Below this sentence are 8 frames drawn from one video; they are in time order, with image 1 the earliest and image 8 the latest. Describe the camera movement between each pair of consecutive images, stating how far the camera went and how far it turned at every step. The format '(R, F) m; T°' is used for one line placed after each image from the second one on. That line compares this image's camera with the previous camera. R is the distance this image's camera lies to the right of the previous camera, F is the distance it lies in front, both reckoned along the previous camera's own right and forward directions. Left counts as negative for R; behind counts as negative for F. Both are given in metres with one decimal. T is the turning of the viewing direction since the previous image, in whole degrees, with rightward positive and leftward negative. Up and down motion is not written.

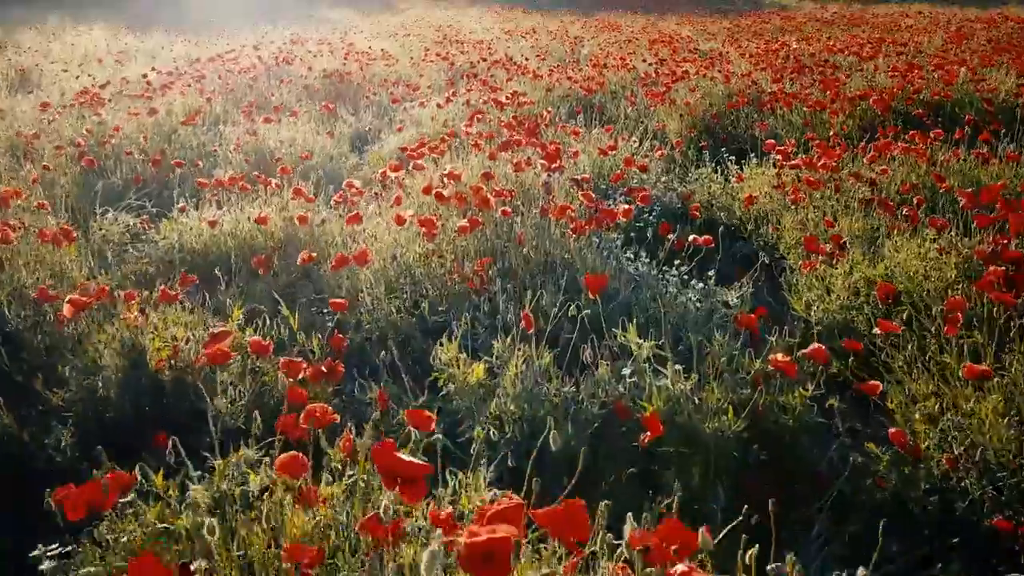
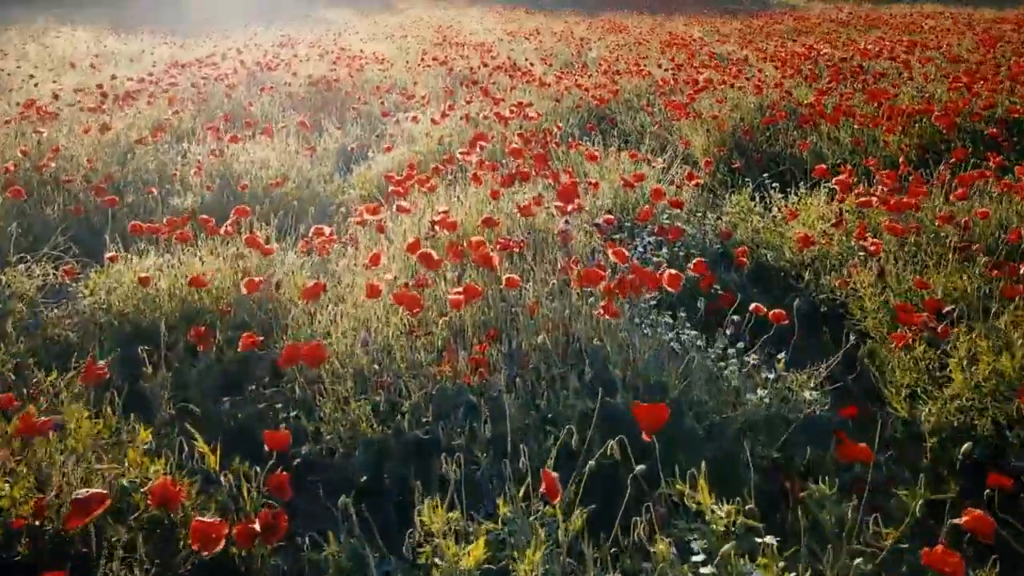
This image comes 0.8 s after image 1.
(0.0, +0.8) m; 0°
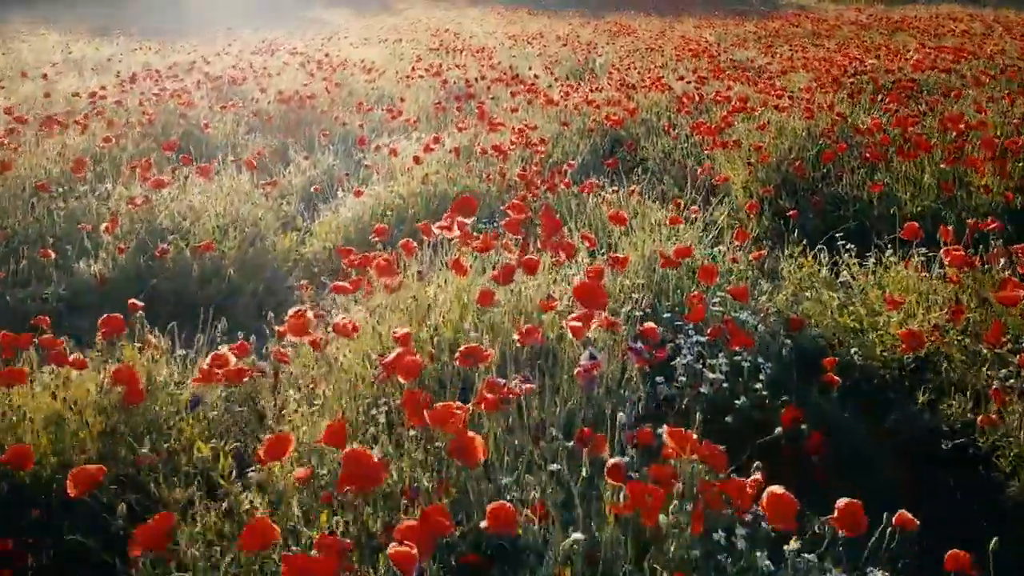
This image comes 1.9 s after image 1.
(0.0, +1.0) m; 0°
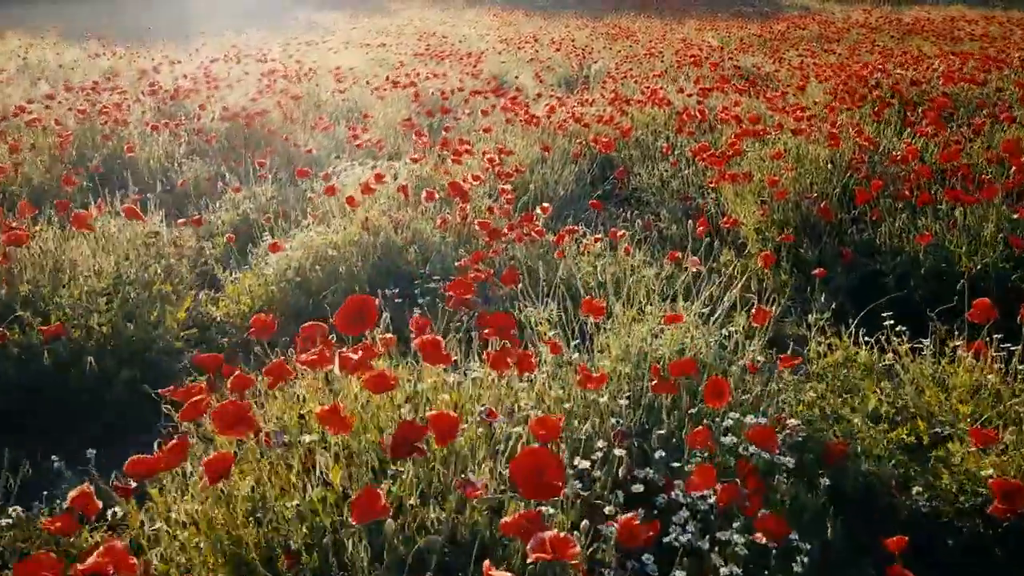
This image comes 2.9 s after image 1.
(+0.2, +0.8) m; 0°
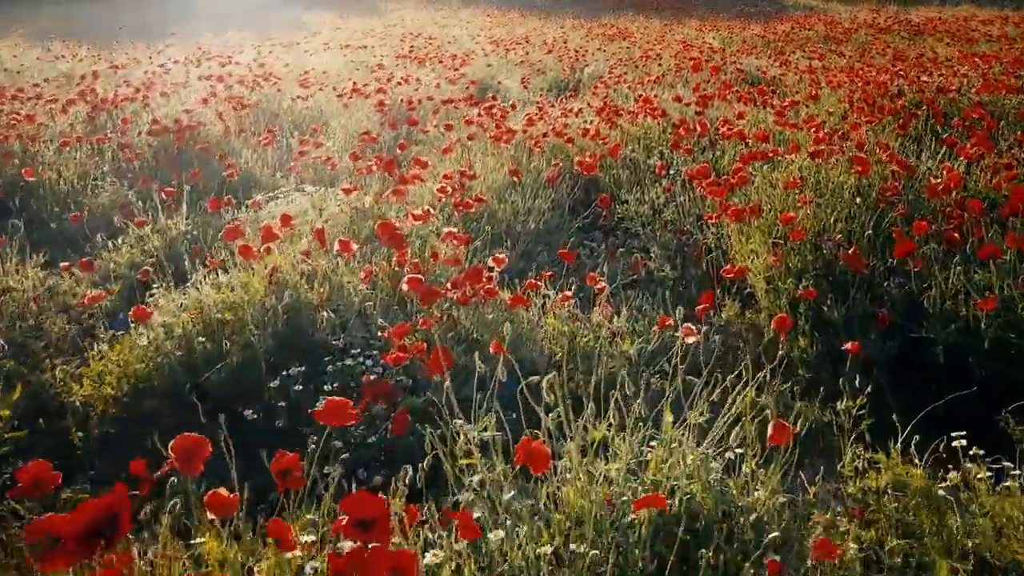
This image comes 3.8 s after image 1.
(+0.2, +0.8) m; 0°
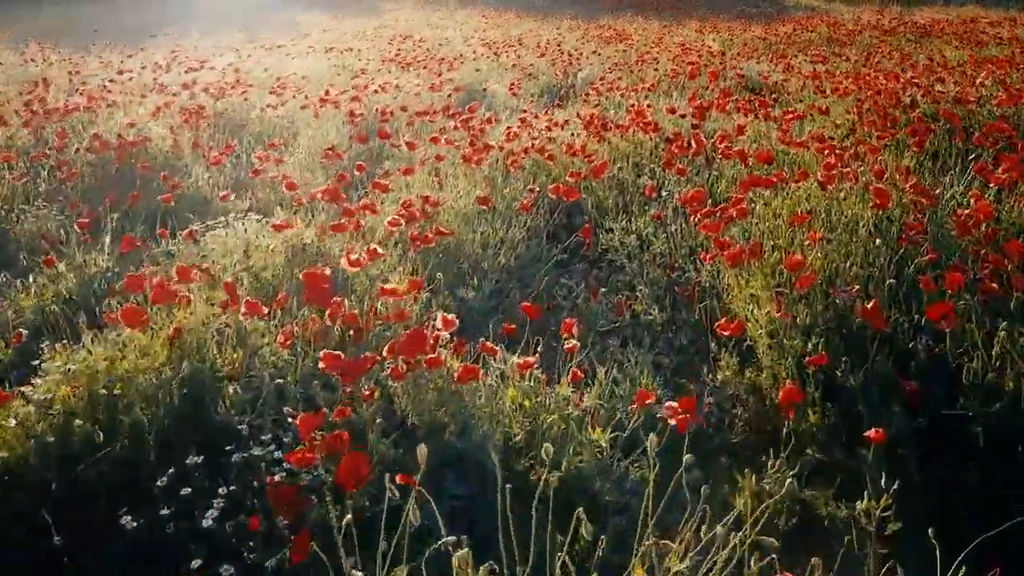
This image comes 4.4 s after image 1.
(+0.2, +0.5) m; 0°
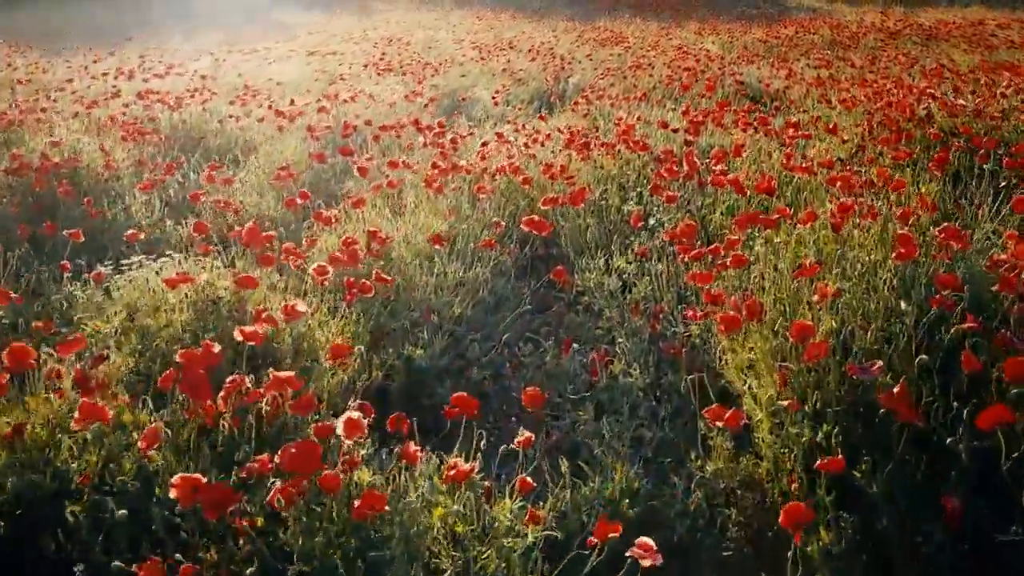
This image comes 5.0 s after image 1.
(+0.2, +0.5) m; 0°
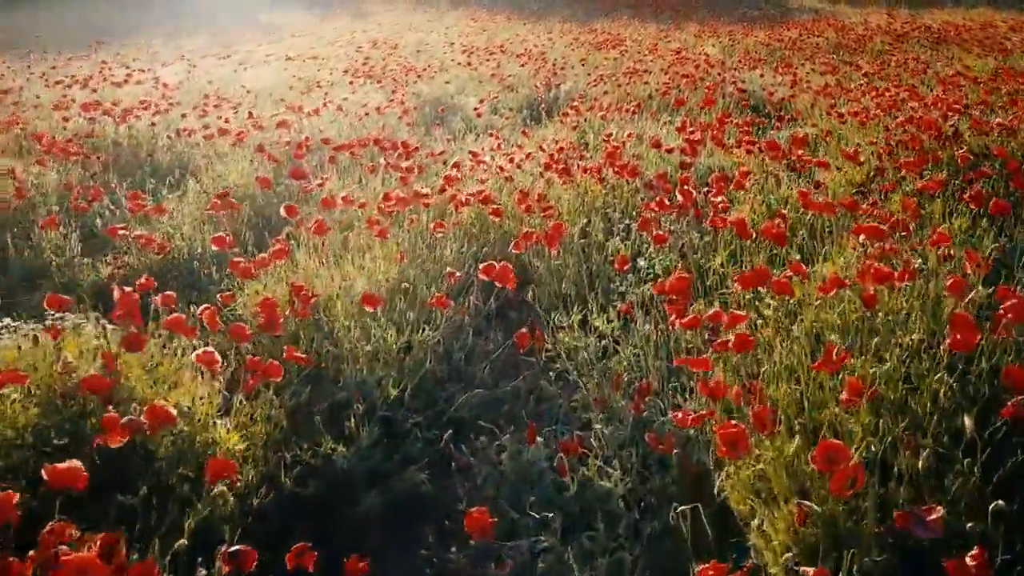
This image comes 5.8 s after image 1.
(+0.2, +0.6) m; 0°
